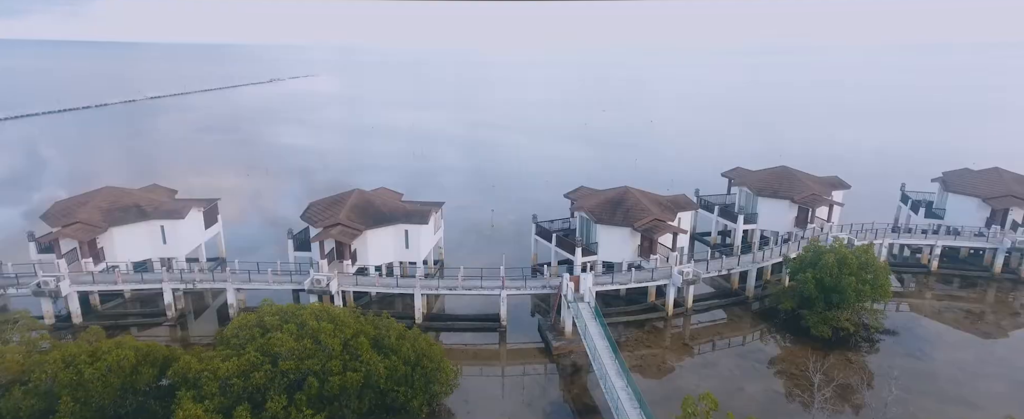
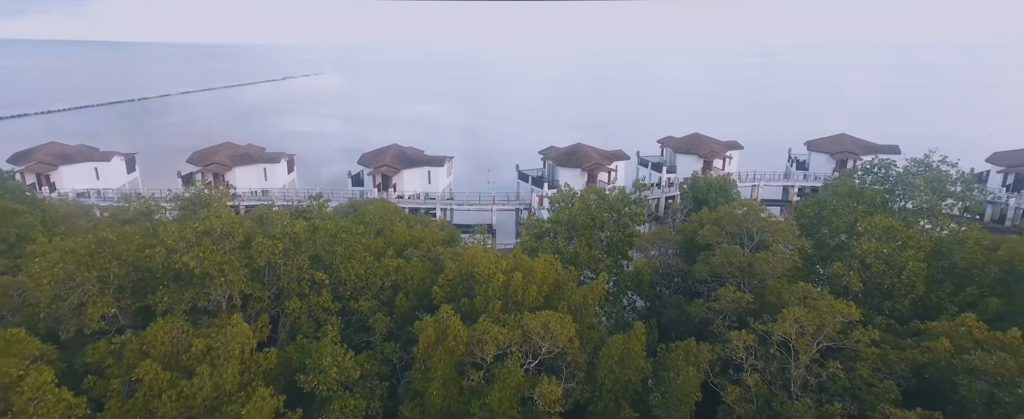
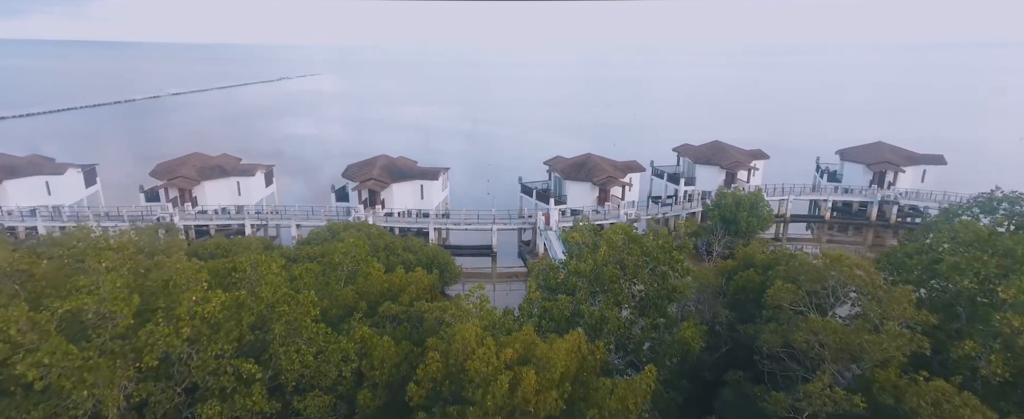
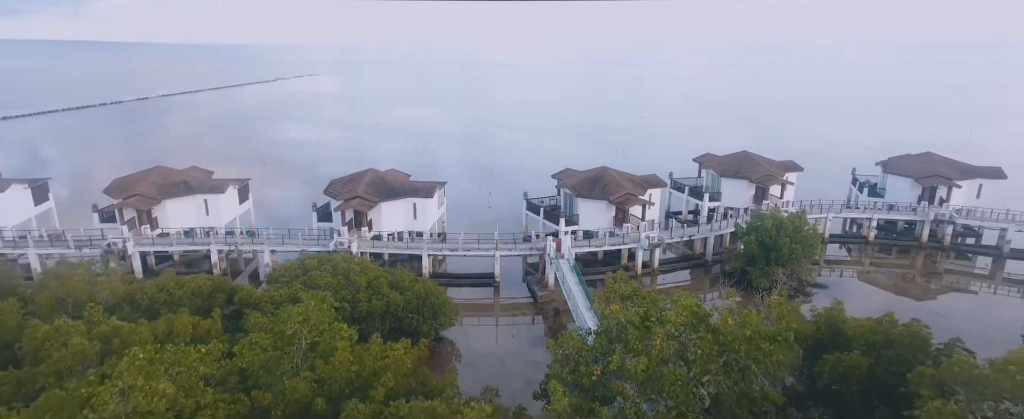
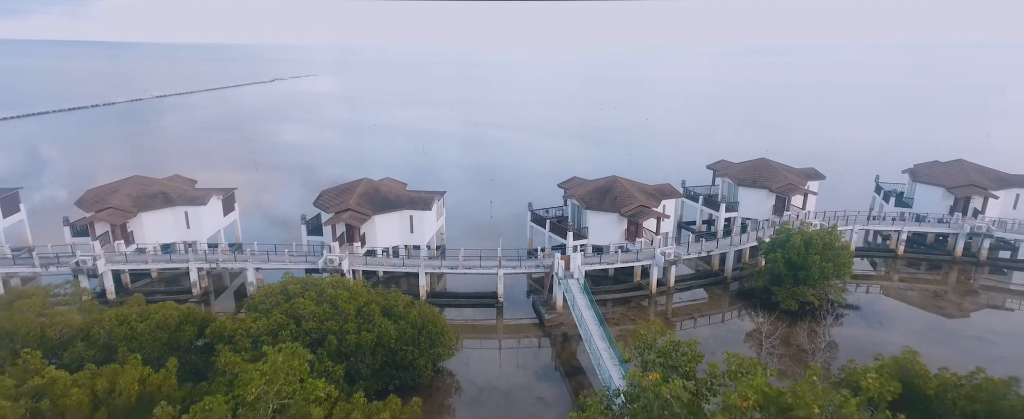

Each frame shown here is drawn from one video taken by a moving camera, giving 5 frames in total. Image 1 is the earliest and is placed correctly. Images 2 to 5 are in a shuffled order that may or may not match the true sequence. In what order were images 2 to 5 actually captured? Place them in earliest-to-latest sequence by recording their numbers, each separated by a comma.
5, 4, 3, 2
